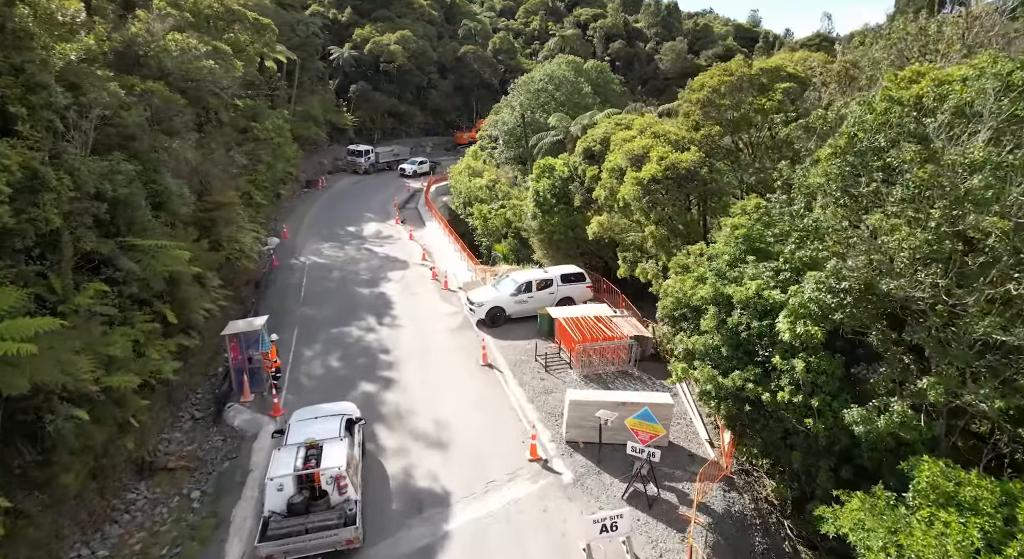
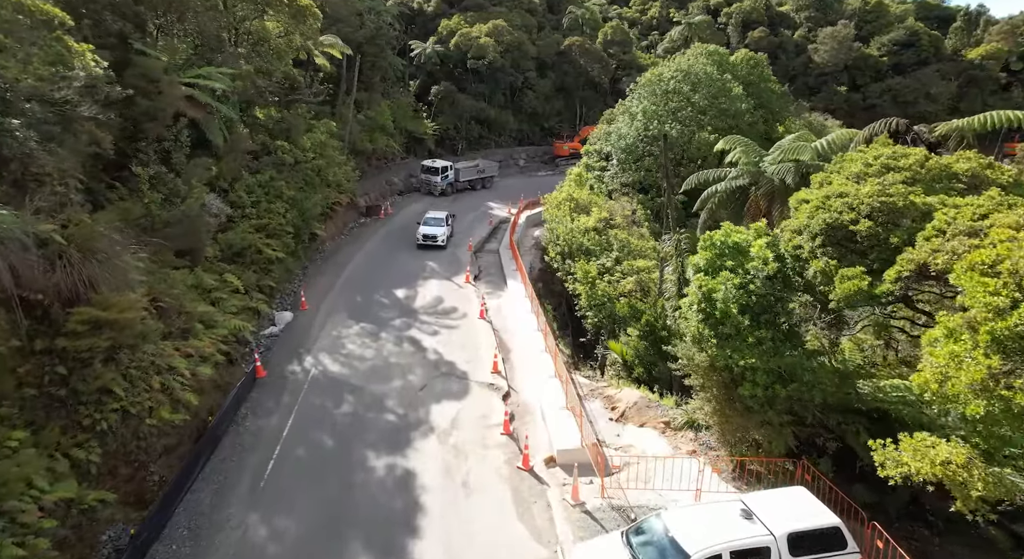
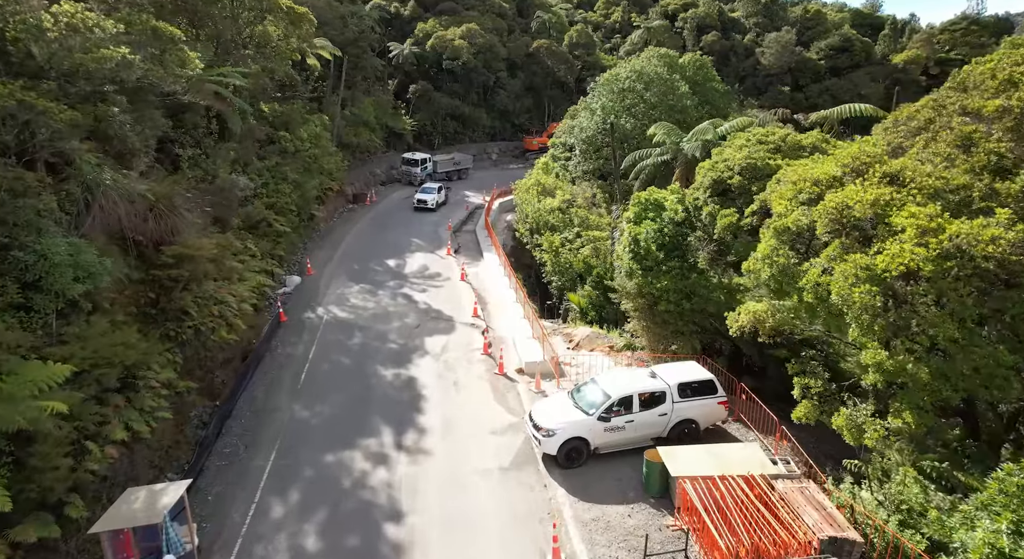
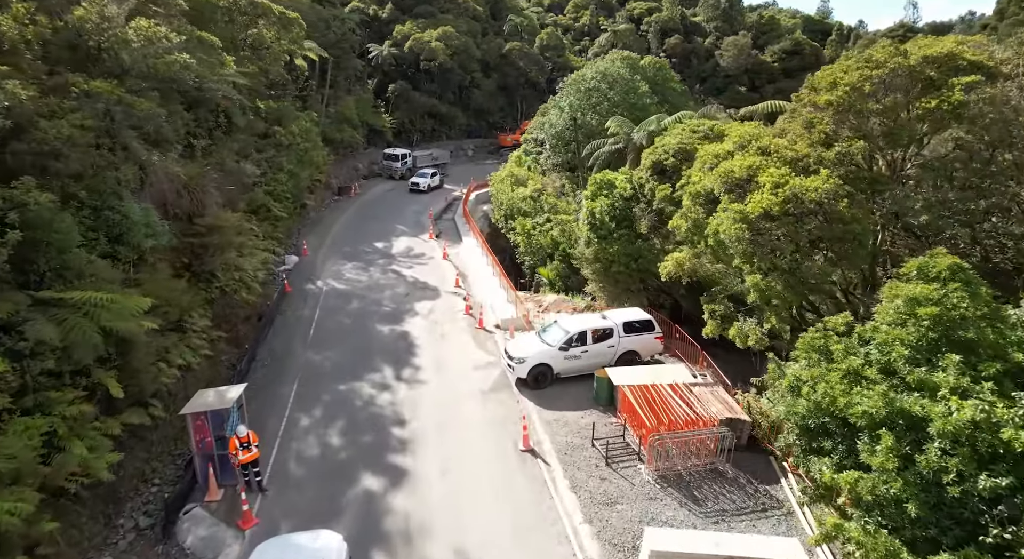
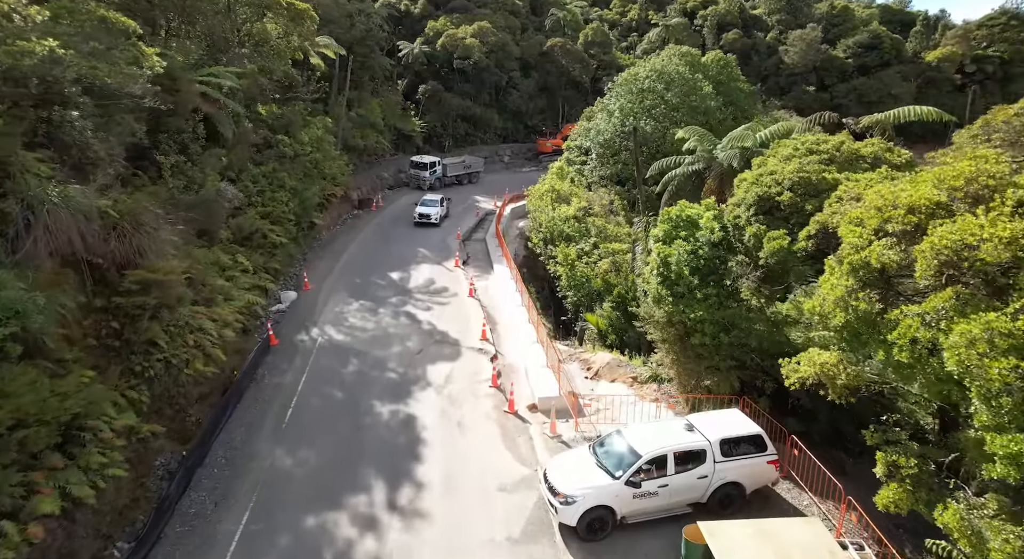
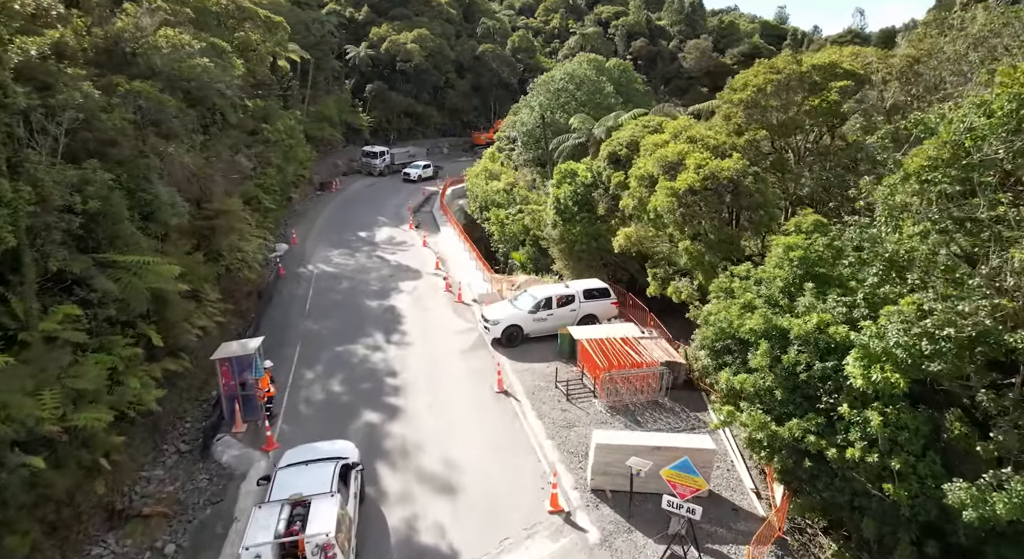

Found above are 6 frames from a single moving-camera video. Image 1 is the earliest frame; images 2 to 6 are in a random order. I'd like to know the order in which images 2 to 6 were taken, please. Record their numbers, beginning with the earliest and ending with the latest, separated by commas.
6, 4, 3, 5, 2
